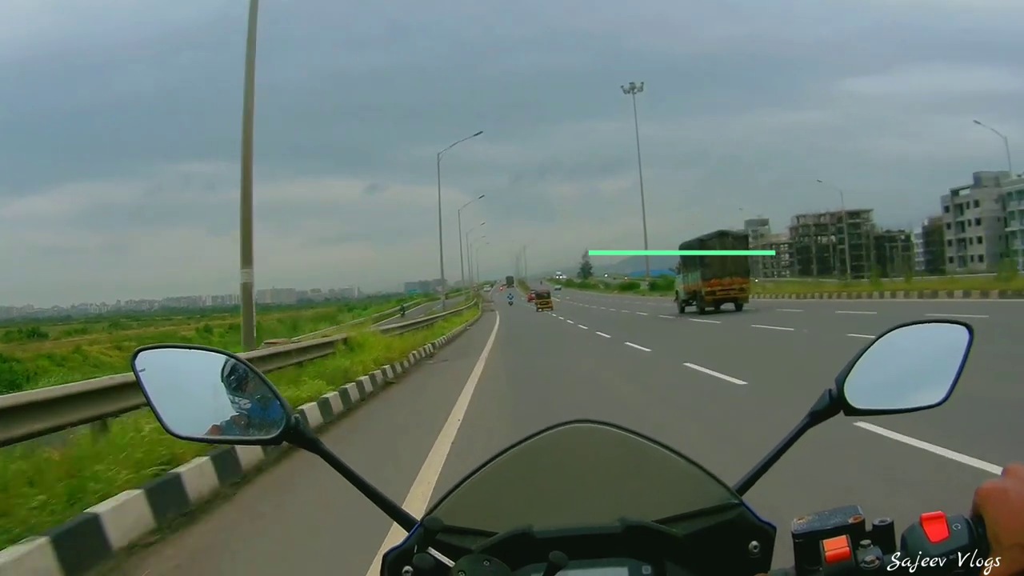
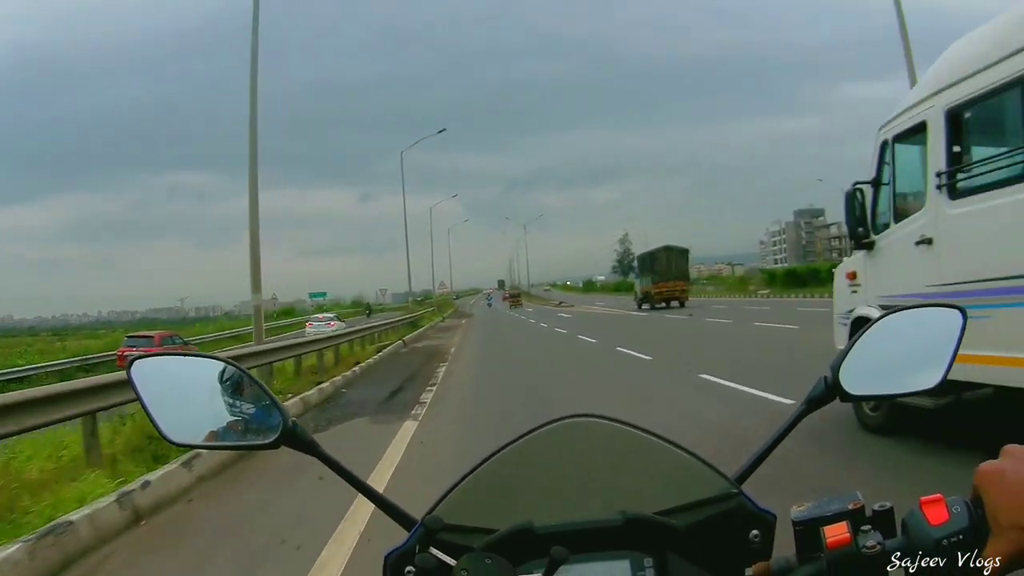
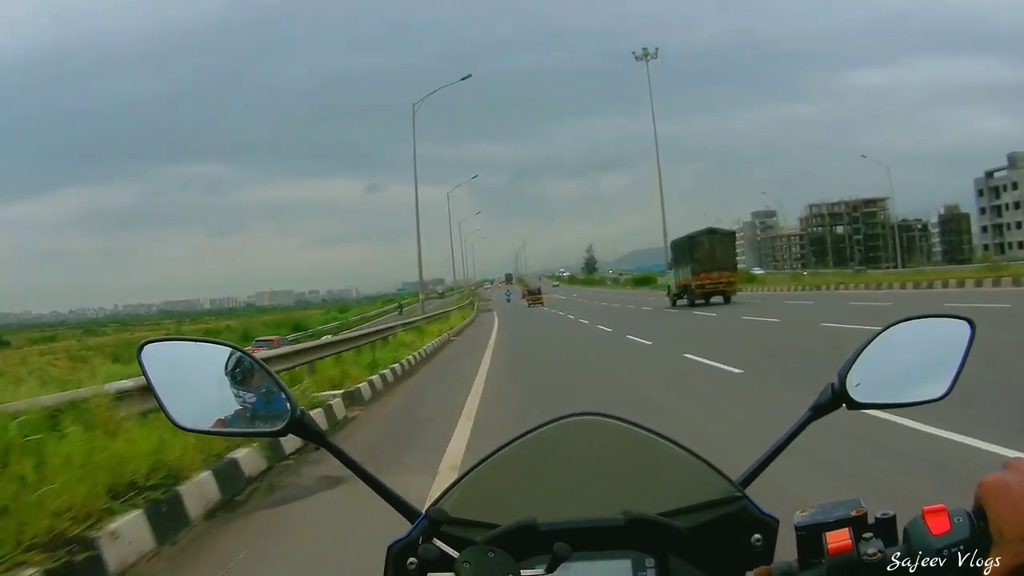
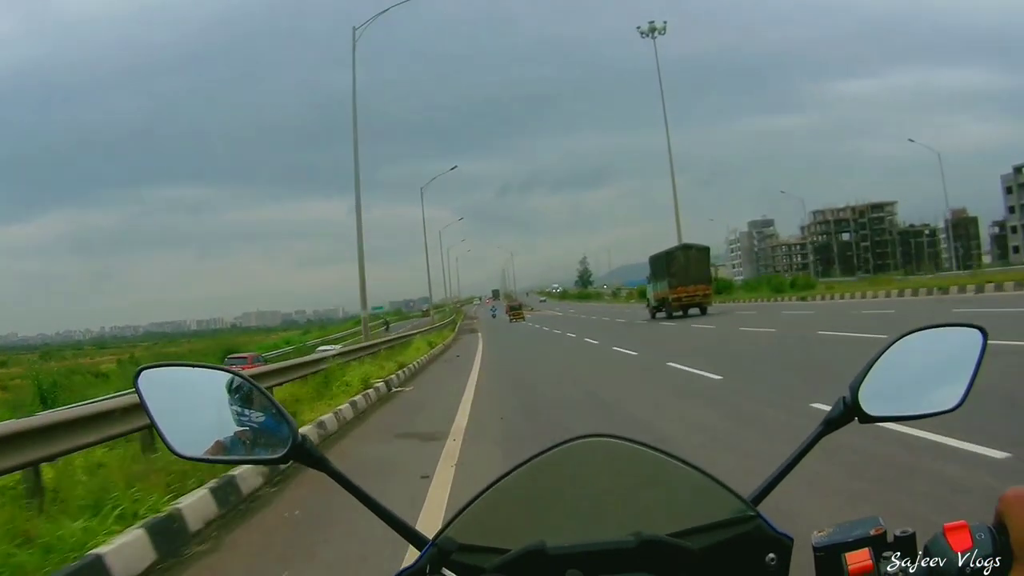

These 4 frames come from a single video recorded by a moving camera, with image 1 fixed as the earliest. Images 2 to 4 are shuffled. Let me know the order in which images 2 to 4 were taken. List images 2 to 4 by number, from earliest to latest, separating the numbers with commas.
3, 4, 2
